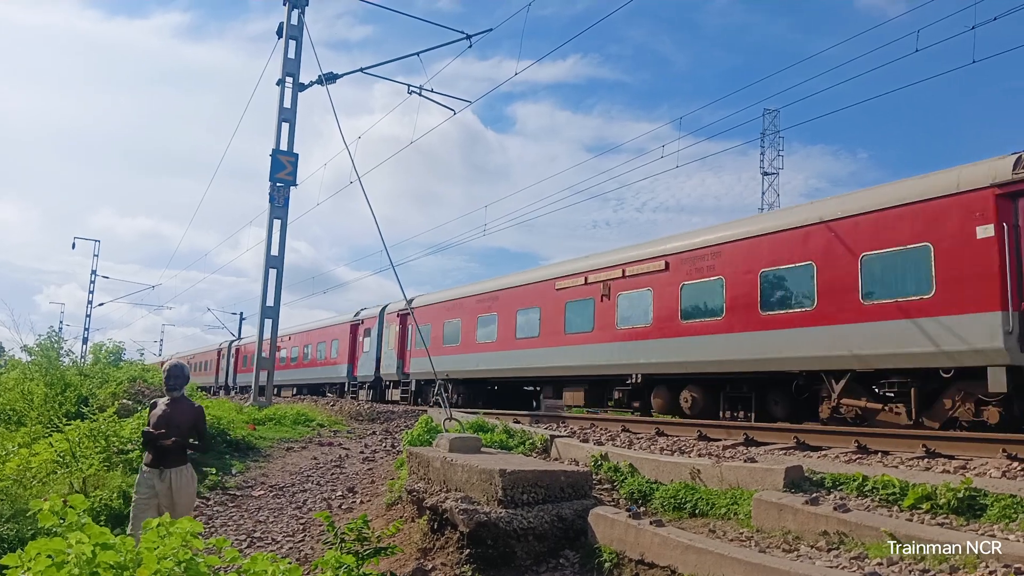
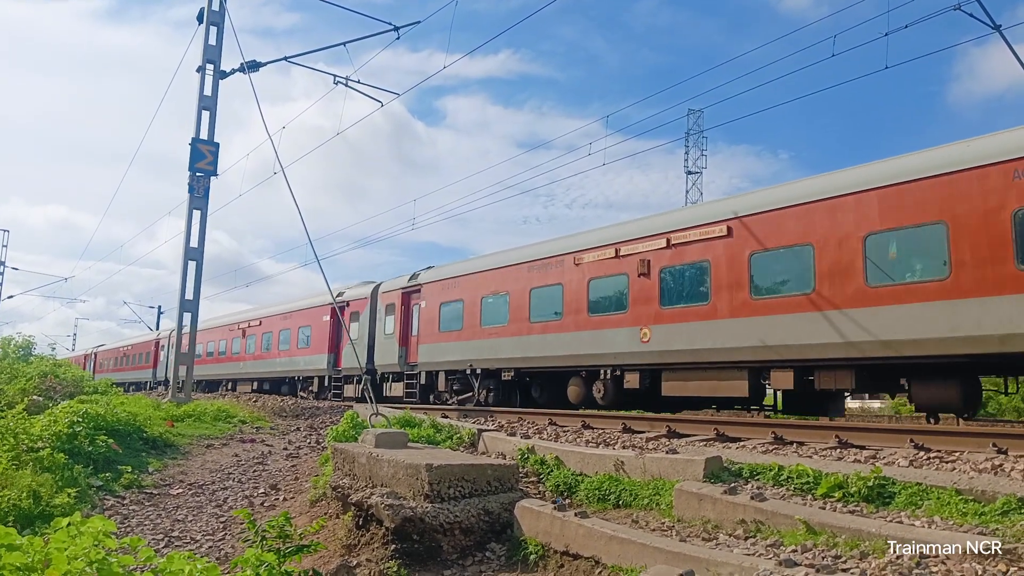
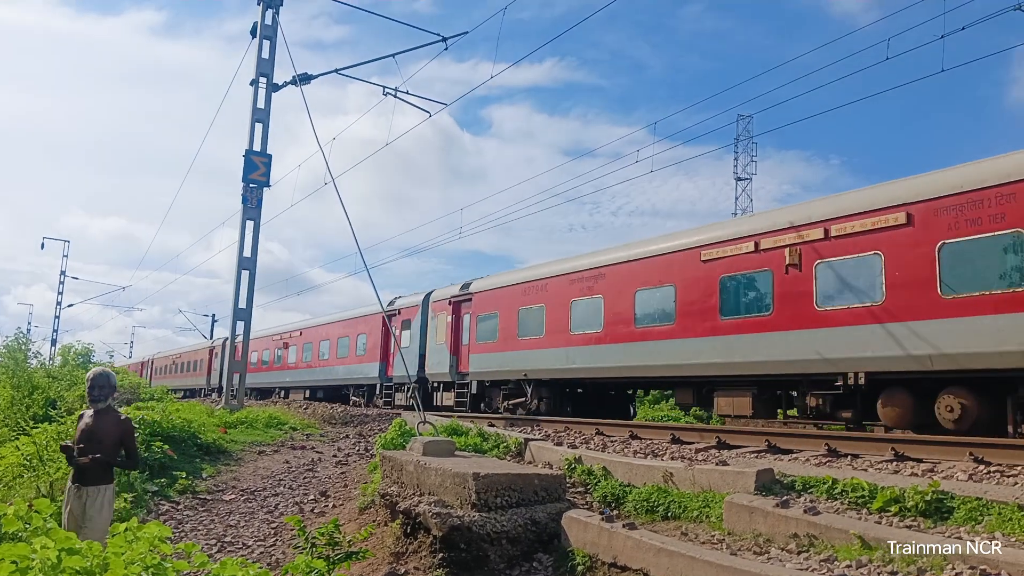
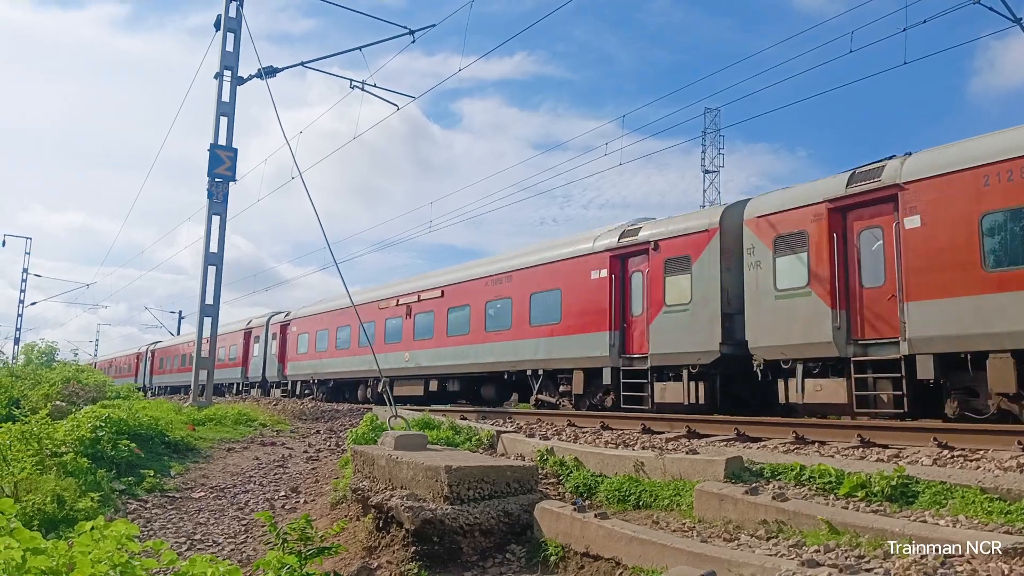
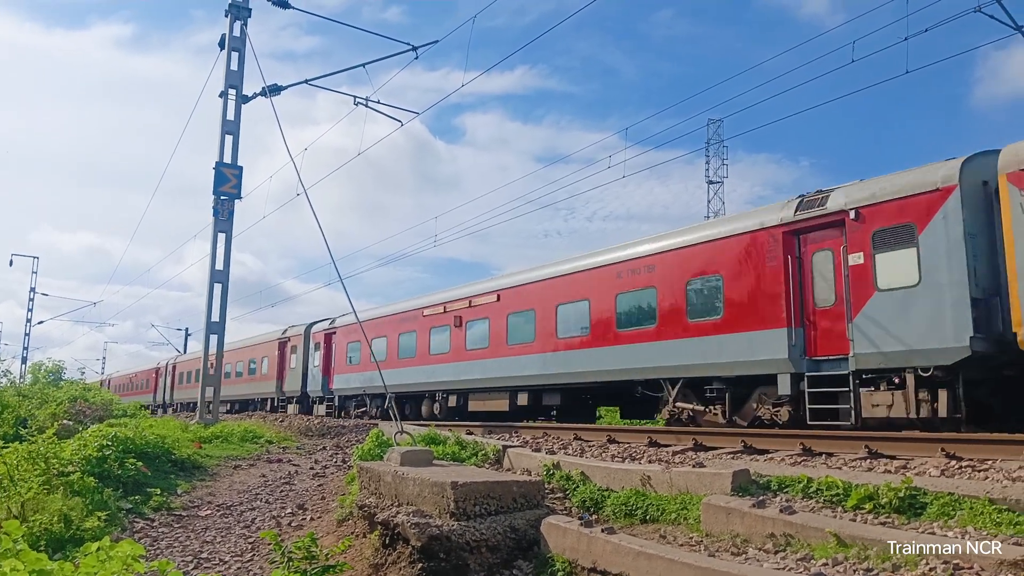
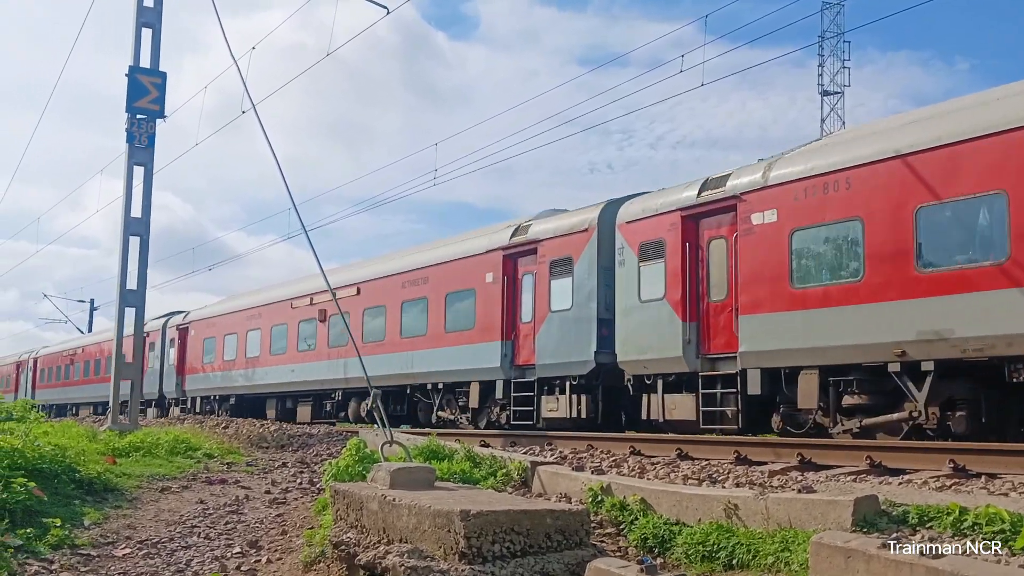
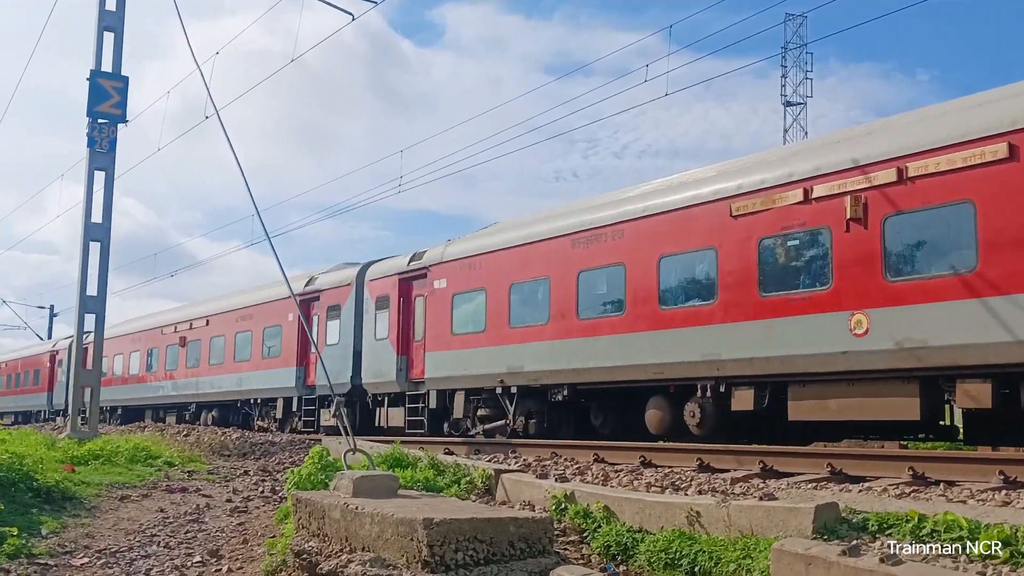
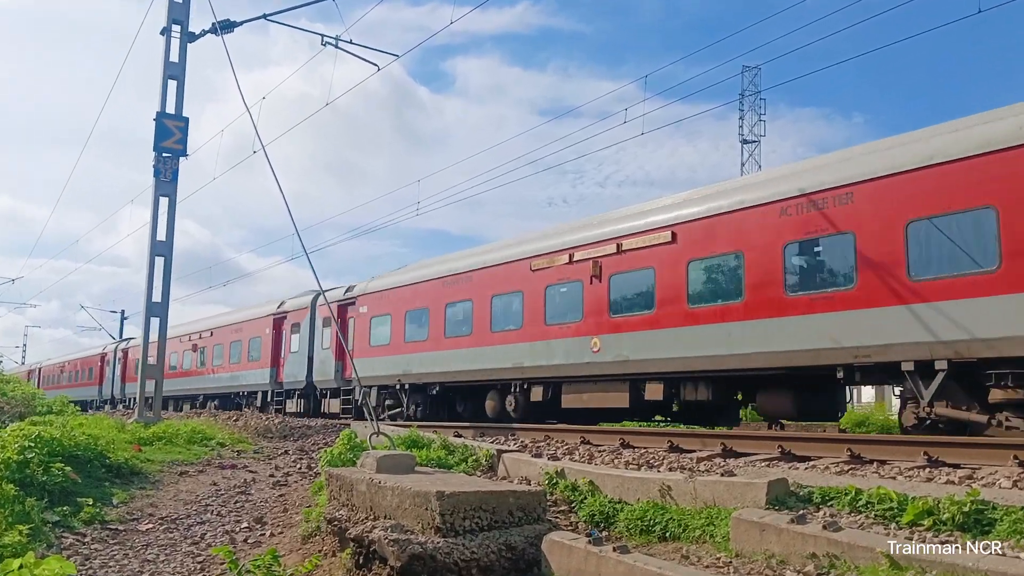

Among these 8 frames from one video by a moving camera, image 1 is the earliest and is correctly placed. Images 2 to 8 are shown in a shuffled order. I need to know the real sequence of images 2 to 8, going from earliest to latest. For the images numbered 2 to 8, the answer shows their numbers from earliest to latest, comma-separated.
3, 5, 2, 4, 8, 7, 6
